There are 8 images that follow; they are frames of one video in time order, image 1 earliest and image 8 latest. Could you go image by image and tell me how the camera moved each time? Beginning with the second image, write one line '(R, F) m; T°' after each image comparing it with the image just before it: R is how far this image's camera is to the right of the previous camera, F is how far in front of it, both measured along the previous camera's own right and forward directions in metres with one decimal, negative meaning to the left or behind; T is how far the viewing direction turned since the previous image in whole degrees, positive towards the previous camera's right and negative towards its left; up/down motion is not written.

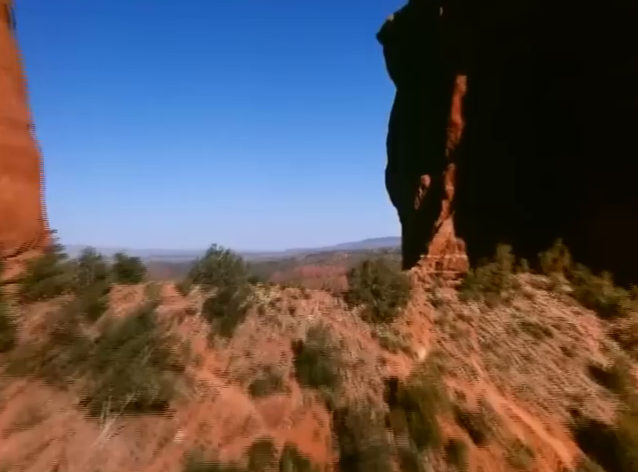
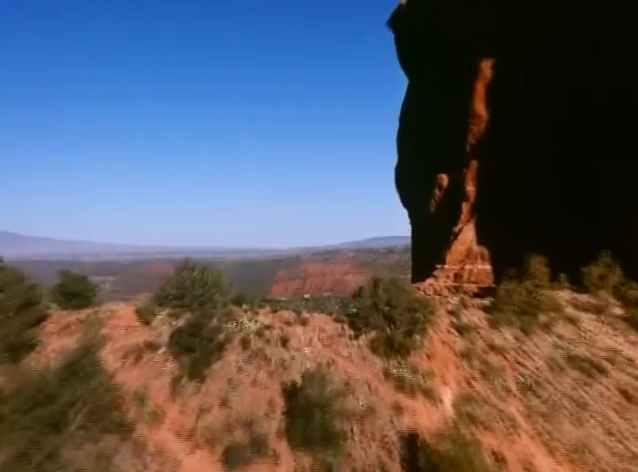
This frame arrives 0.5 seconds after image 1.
(0.0, +0.5) m; -1°
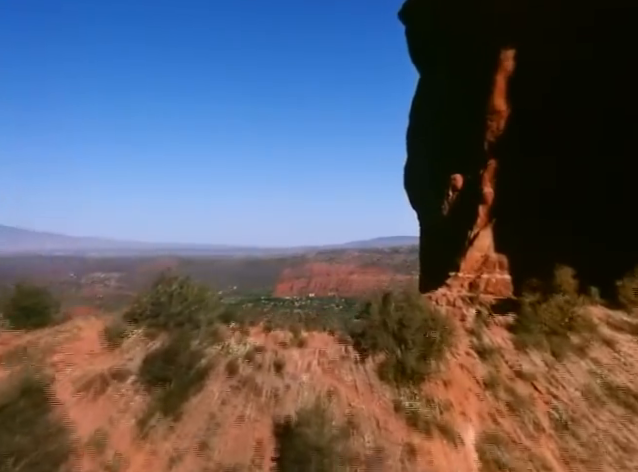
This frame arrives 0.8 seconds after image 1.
(0.0, +0.3) m; -1°
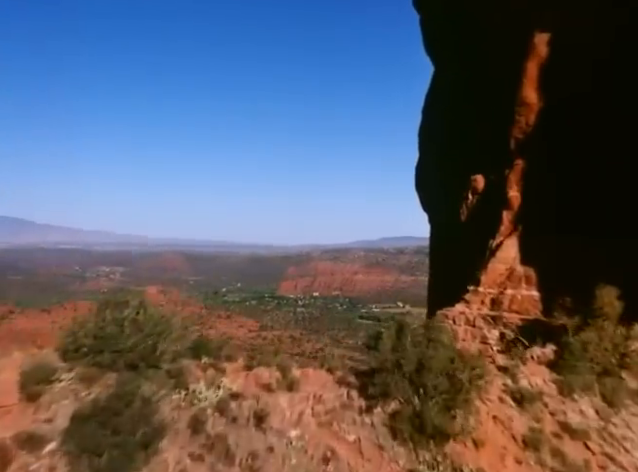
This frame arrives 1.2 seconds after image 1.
(0.0, +0.4) m; -1°
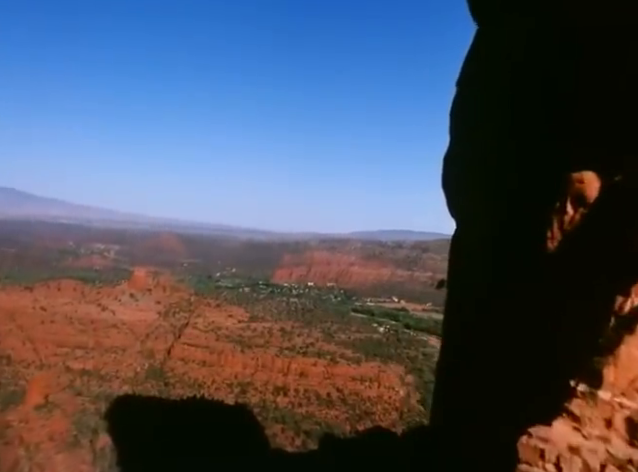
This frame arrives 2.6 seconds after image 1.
(+0.1, +1.4) m; 0°
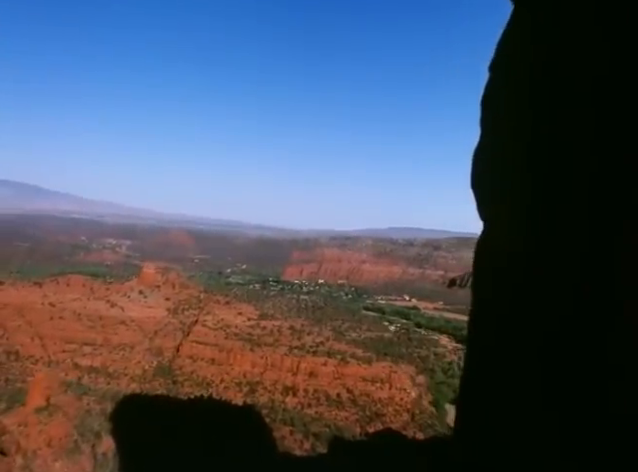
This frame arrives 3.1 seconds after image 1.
(0.0, +0.6) m; -1°
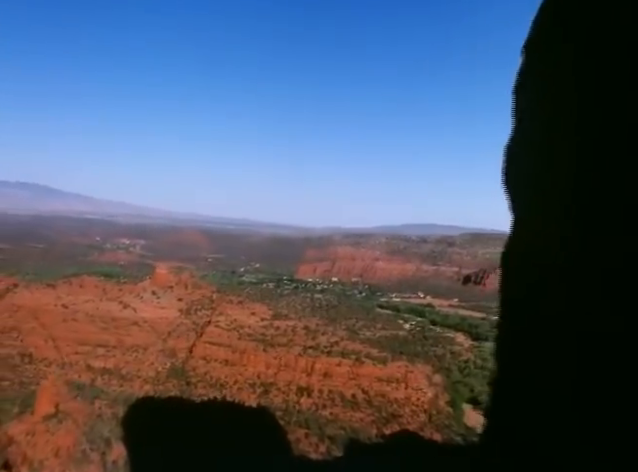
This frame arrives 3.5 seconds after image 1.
(0.0, +0.5) m; -2°
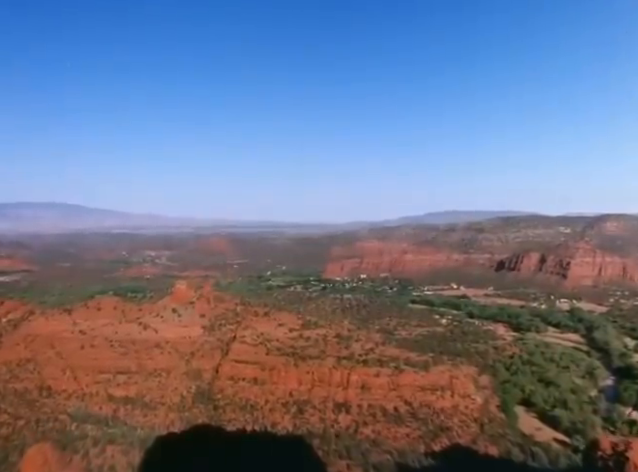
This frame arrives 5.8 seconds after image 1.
(0.0, +2.4) m; -3°
